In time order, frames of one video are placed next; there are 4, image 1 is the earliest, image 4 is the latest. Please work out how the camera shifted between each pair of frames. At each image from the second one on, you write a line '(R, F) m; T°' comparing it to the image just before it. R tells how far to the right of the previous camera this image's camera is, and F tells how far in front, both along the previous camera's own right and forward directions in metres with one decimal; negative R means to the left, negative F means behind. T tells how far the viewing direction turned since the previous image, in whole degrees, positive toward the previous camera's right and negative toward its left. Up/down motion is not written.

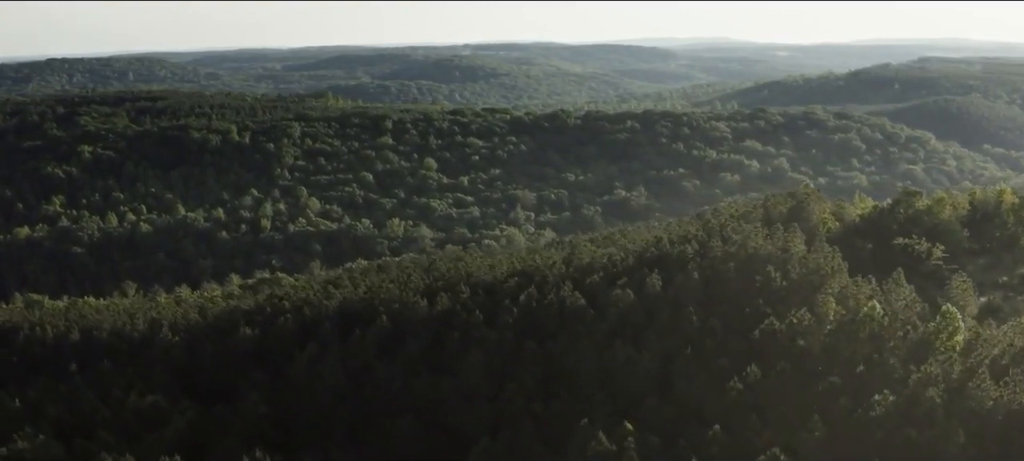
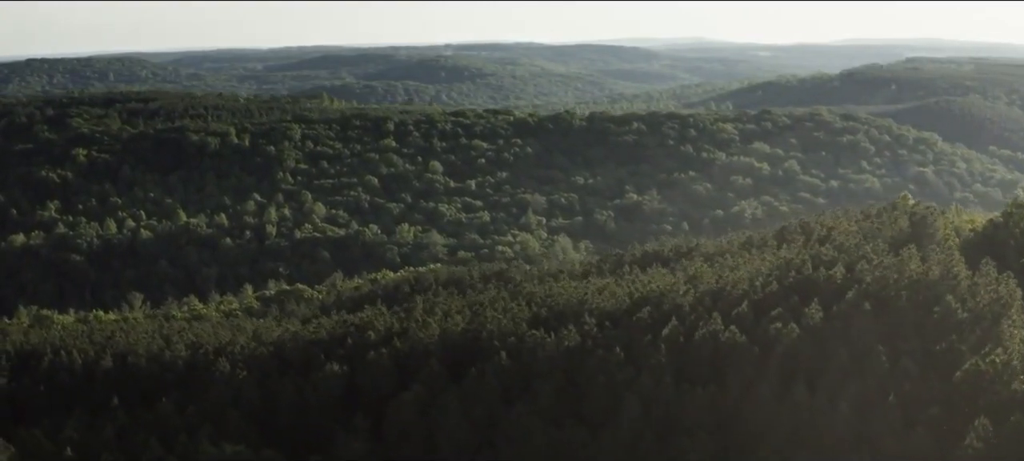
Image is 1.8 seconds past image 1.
(-2.2, +1.9) m; +1°
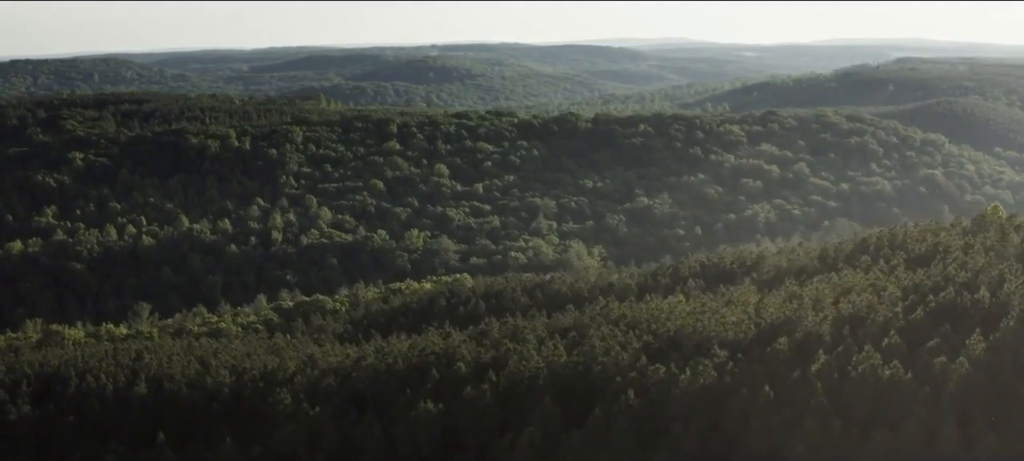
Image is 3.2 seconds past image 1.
(-1.8, +1.5) m; +1°
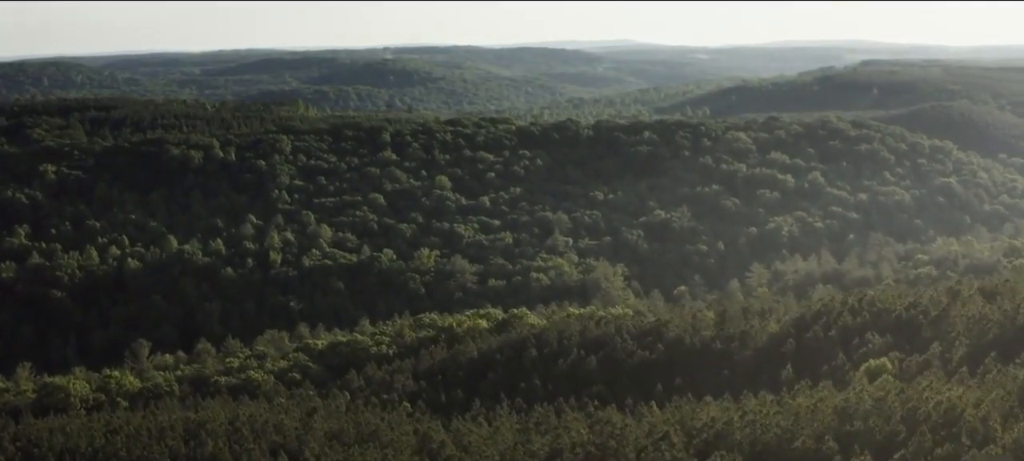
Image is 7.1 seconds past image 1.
(-4.0, +4.5) m; +3°
